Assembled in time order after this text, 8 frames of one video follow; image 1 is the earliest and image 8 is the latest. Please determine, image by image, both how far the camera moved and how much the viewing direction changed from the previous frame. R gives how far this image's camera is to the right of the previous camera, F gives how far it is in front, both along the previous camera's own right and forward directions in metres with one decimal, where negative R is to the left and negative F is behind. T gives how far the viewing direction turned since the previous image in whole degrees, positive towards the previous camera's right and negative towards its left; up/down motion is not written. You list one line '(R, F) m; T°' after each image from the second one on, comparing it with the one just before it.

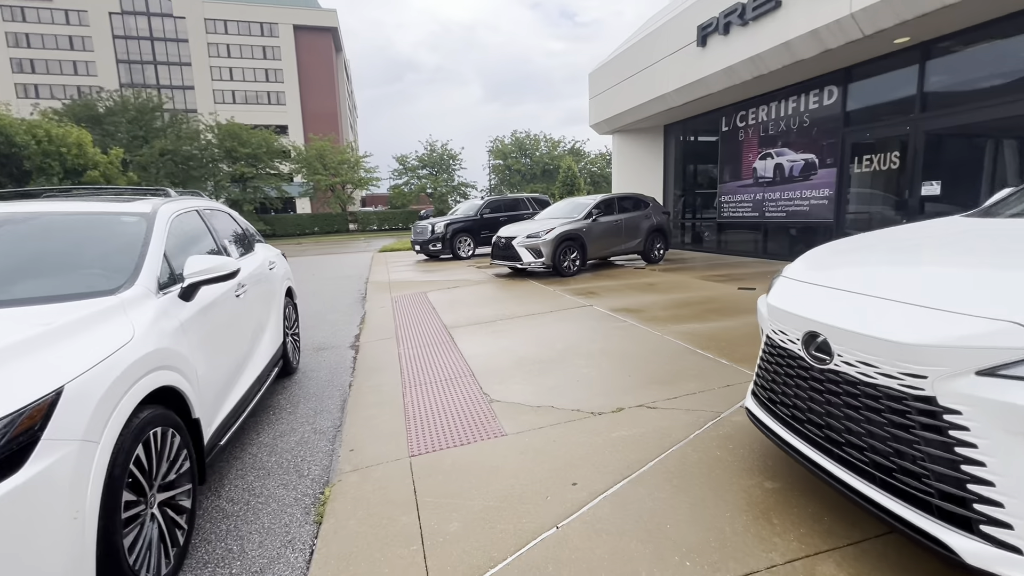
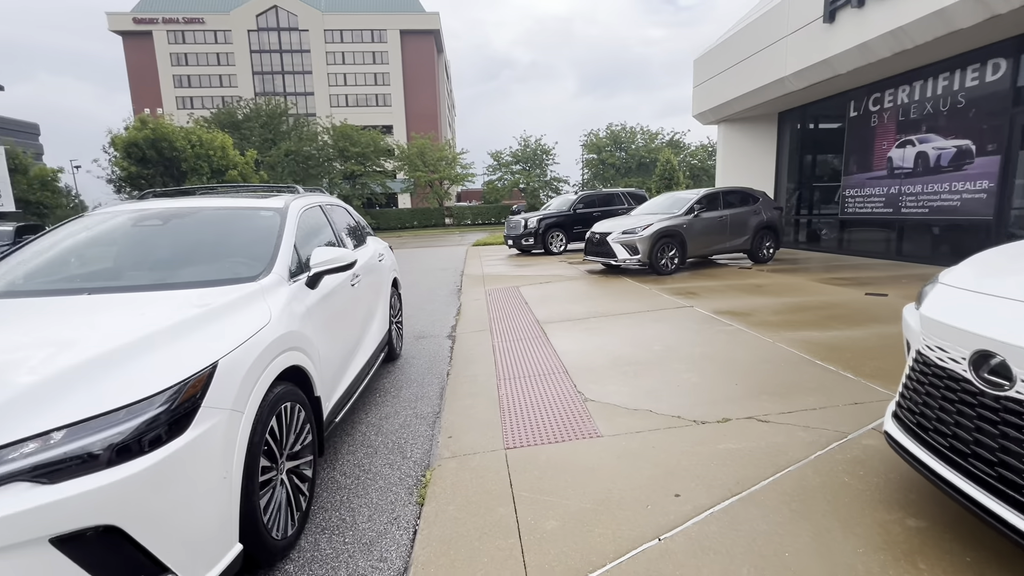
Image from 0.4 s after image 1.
(-0.1, 0.0) m; -11°
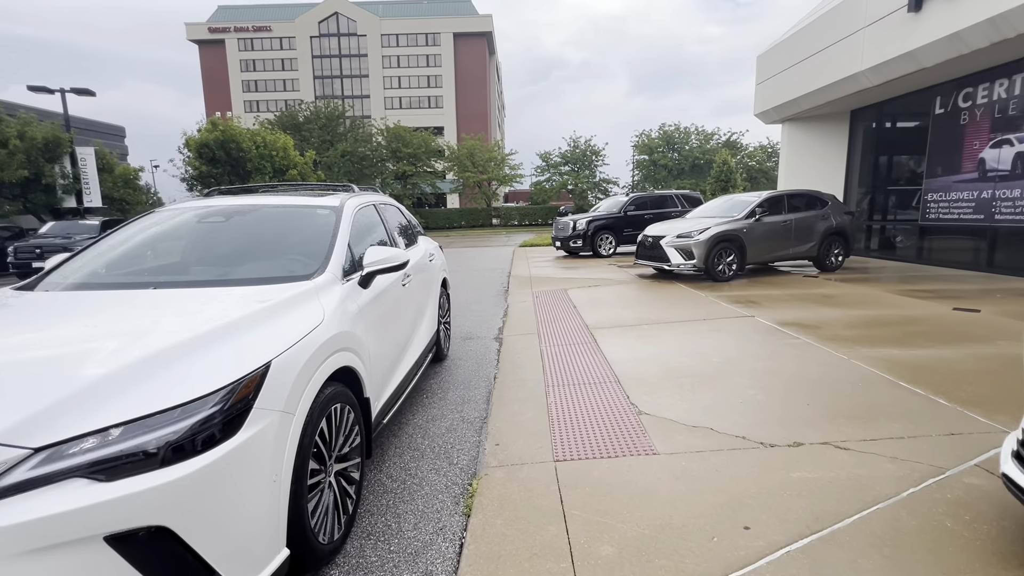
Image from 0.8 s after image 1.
(-0.1, +0.1) m; -5°
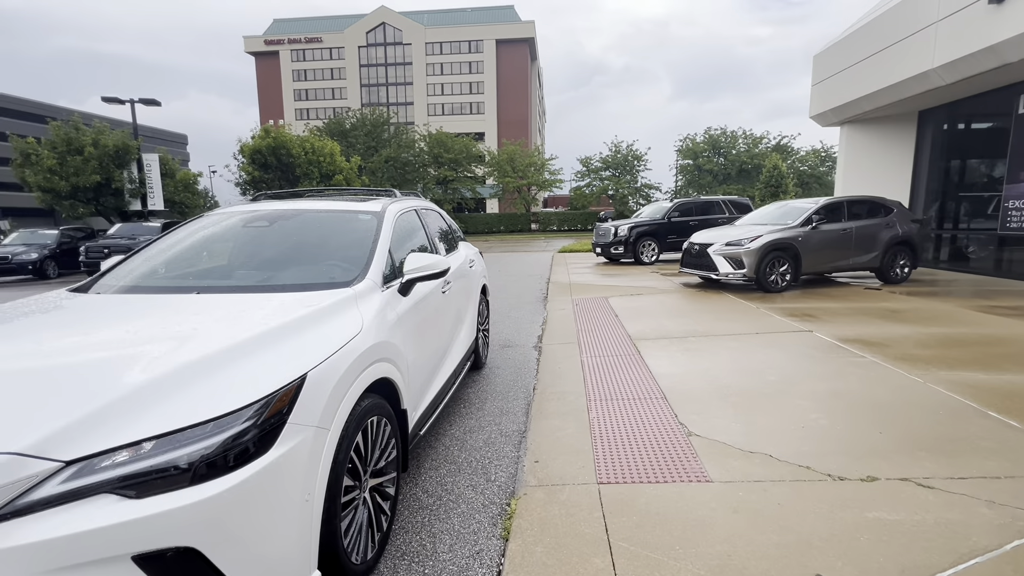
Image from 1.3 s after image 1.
(0.0, +0.1) m; -5°
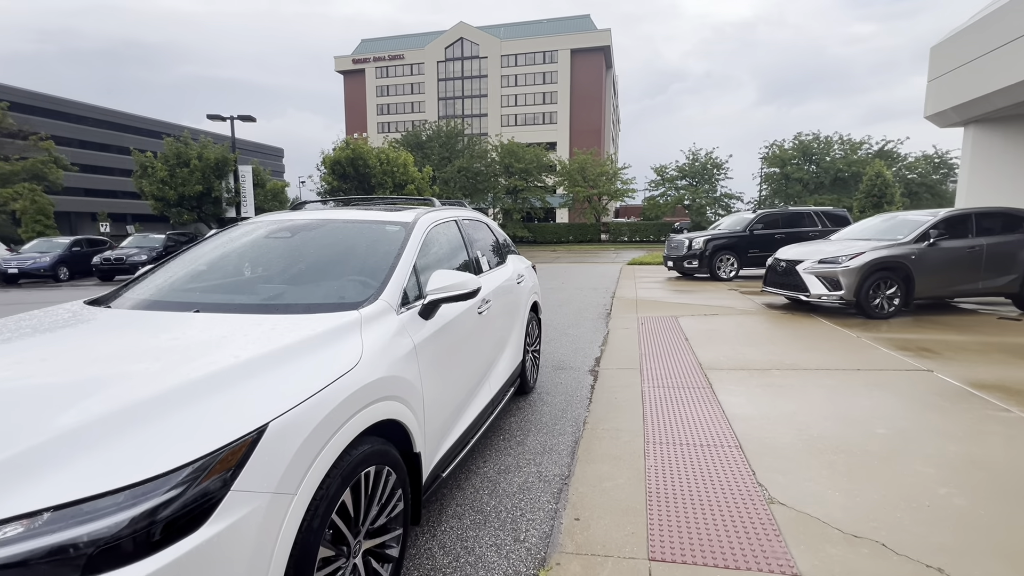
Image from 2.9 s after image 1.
(+0.2, +0.5) m; -8°
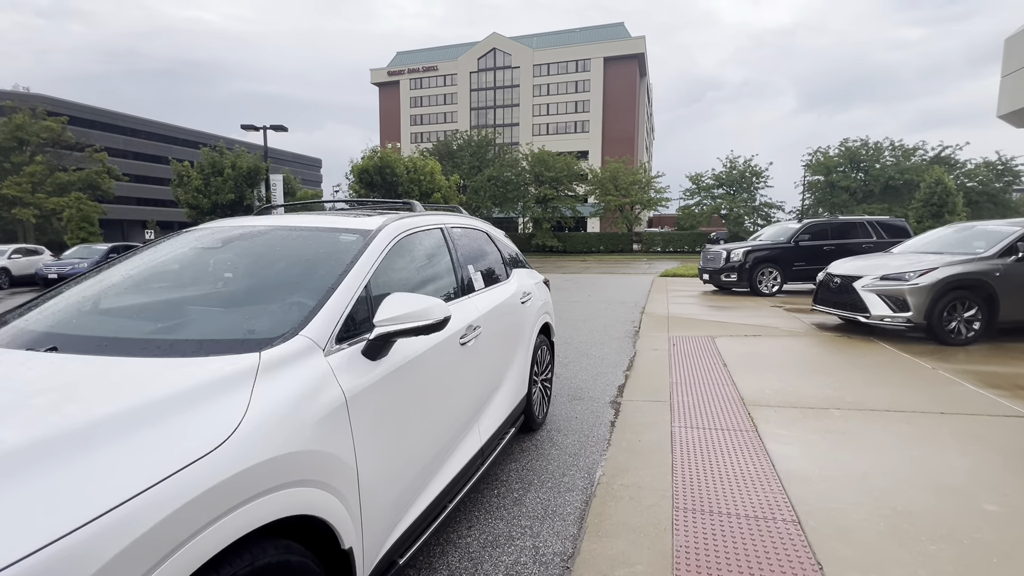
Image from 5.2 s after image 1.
(+0.2, +0.7) m; -4°
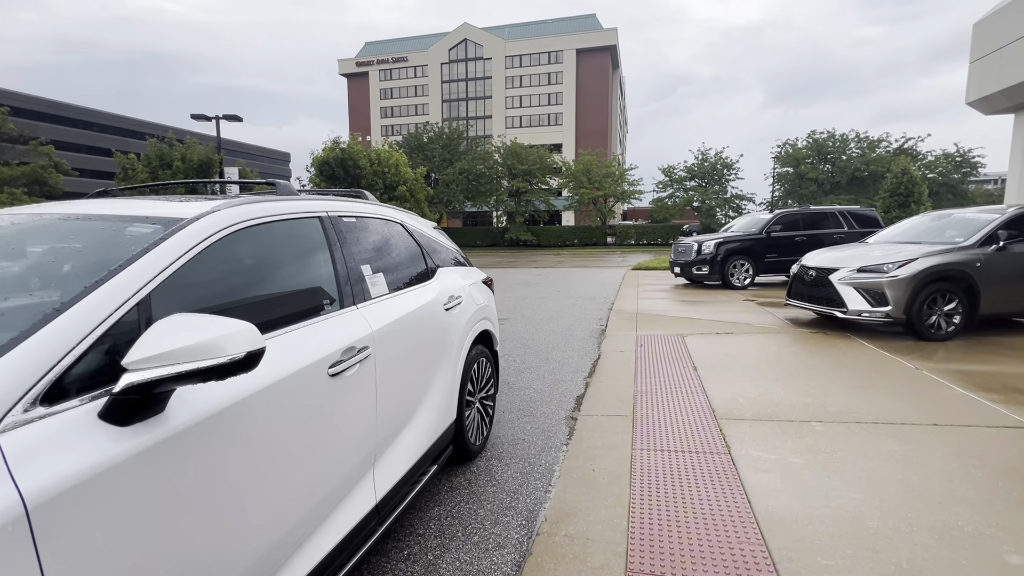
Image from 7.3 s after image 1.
(+0.4, +0.7) m; +3°
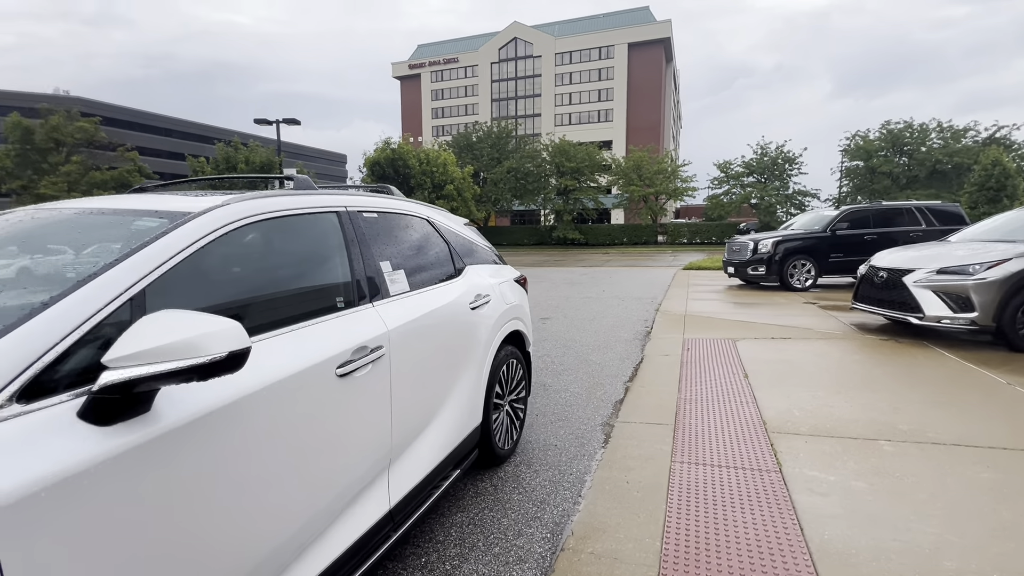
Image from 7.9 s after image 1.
(+0.1, +0.2) m; -6°
